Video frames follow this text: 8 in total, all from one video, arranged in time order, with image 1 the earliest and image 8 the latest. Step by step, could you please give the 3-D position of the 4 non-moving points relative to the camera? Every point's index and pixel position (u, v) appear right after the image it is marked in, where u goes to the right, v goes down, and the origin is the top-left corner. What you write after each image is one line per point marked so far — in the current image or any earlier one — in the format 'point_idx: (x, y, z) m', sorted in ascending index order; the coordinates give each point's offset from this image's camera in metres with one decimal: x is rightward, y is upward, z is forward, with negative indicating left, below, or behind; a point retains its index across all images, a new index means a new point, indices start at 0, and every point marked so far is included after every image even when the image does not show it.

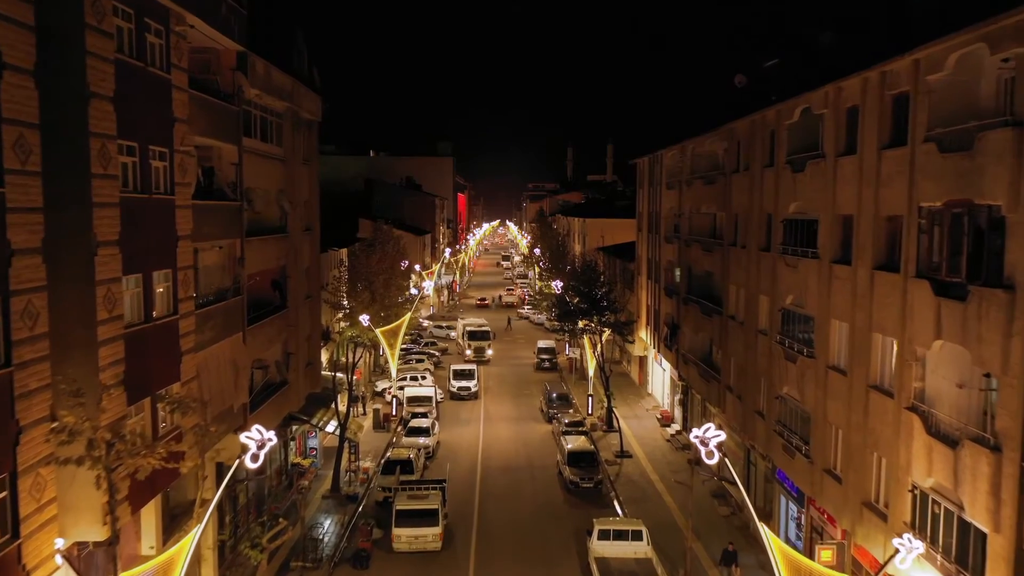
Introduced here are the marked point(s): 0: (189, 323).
0: (-9.9, -1.1, +19.5) m
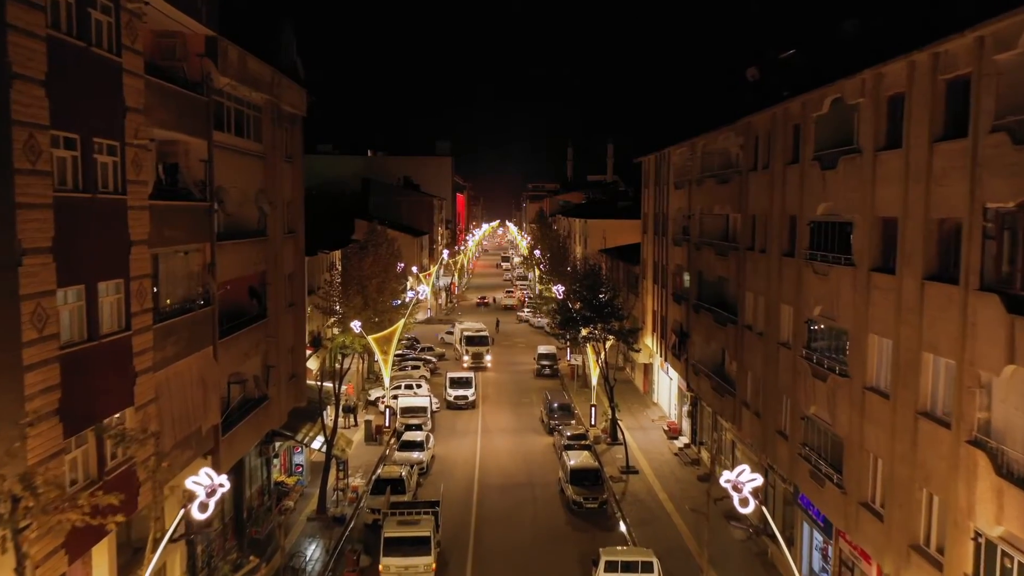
0: (-10.0, -1.4, +17.2) m
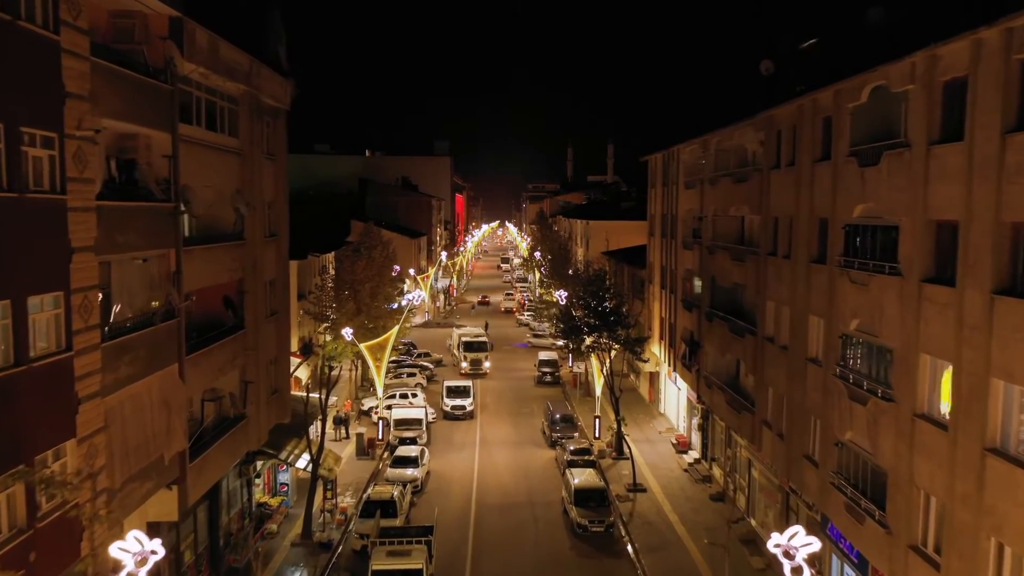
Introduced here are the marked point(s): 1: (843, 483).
0: (-9.9, -1.7, +15.0) m
1: (+9.9, -5.8, +19.0) m
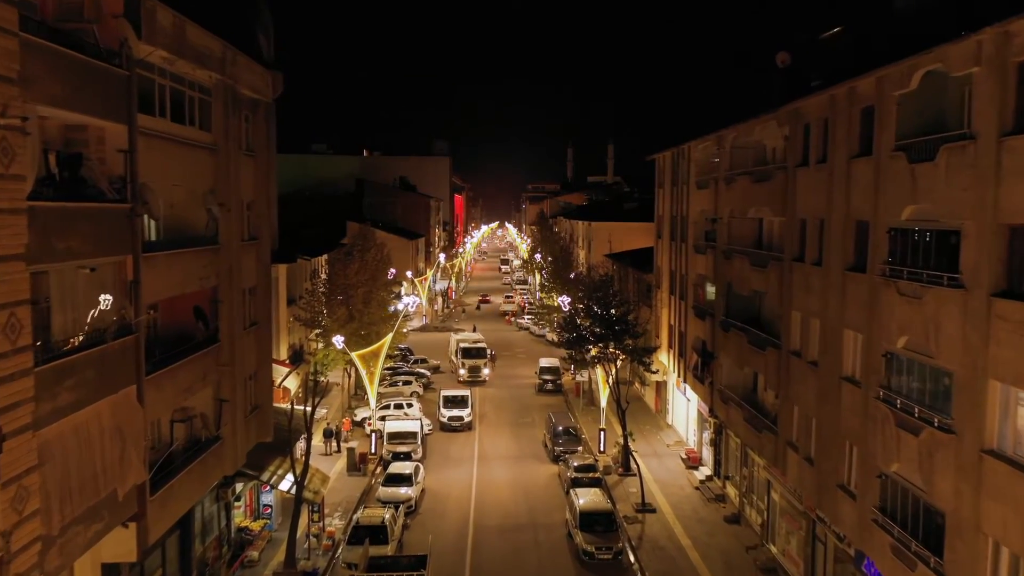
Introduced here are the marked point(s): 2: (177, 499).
0: (-9.9, -2.0, +12.8) m
1: (+10.0, -6.2, +16.8) m
2: (-10.4, -6.6, +19.7) m
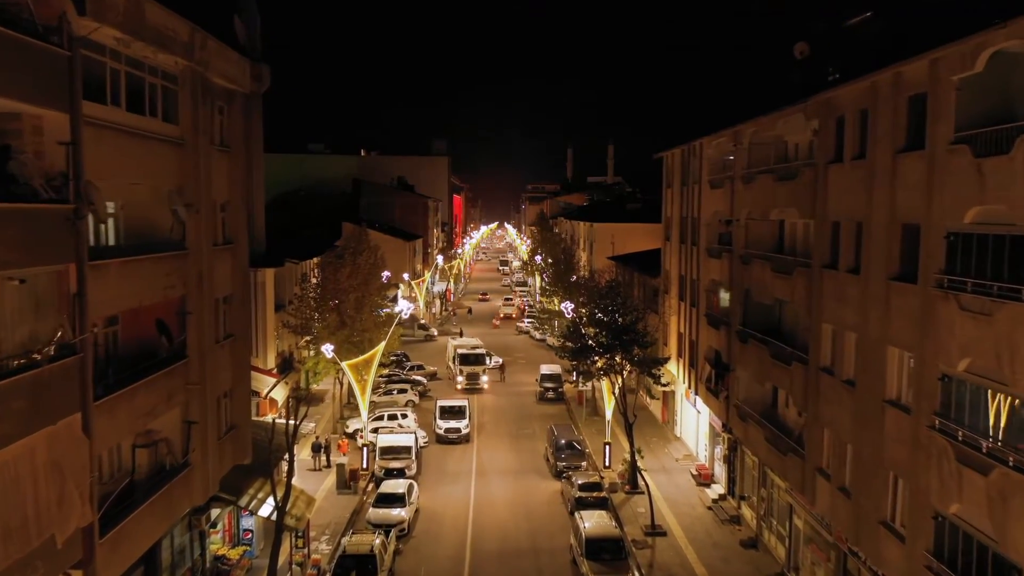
0: (-9.9, -2.3, +10.6) m
1: (+10.0, -6.5, +14.6) m
2: (-10.4, -6.9, +17.4) m
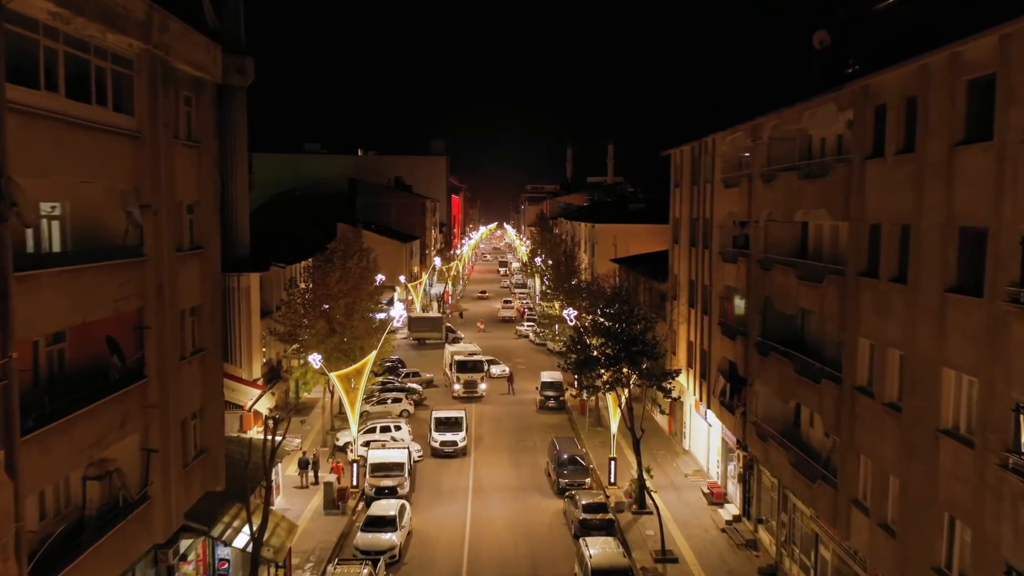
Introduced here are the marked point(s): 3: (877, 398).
0: (-9.9, -2.6, +8.3) m
1: (+10.0, -6.8, +12.4) m
2: (-10.4, -7.2, +15.2) m
3: (+10.0, -3.0, +17.4) m
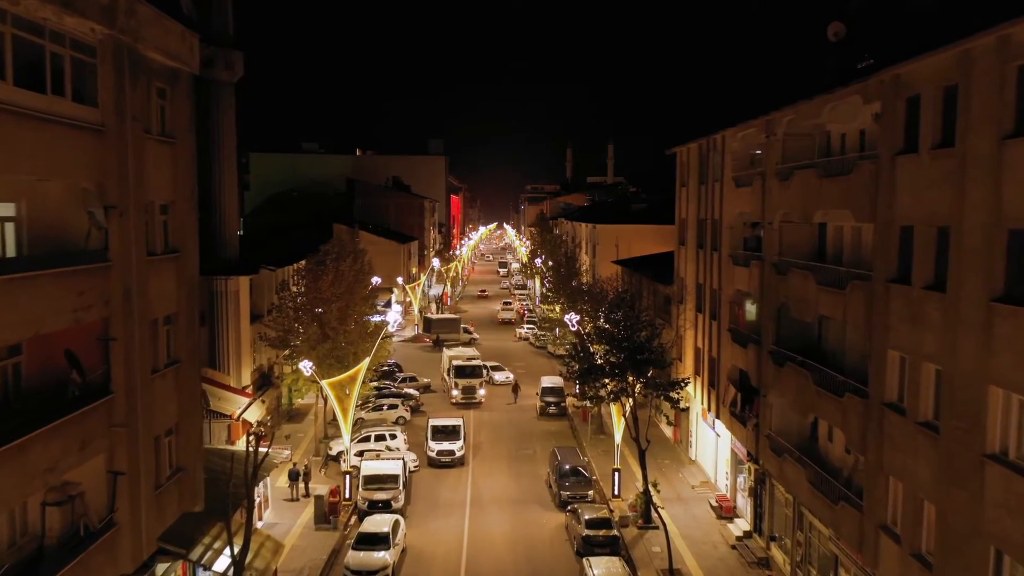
0: (-9.9, -2.8, +6.9) m
1: (+9.9, -7.0, +10.9) m
2: (-10.4, -7.4, +13.7) m
3: (+10.0, -3.2, +15.9) m
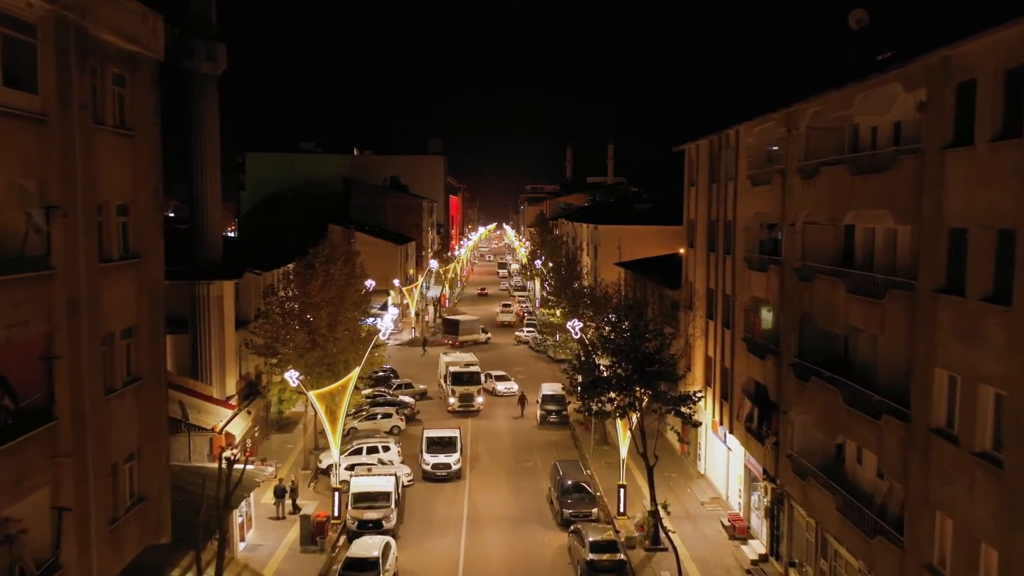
0: (-10.0, -3.1, +4.9) m
1: (+9.9, -7.2, +9.0) m
2: (-10.5, -7.6, +11.8) m
3: (+10.0, -3.4, +14.0) m
